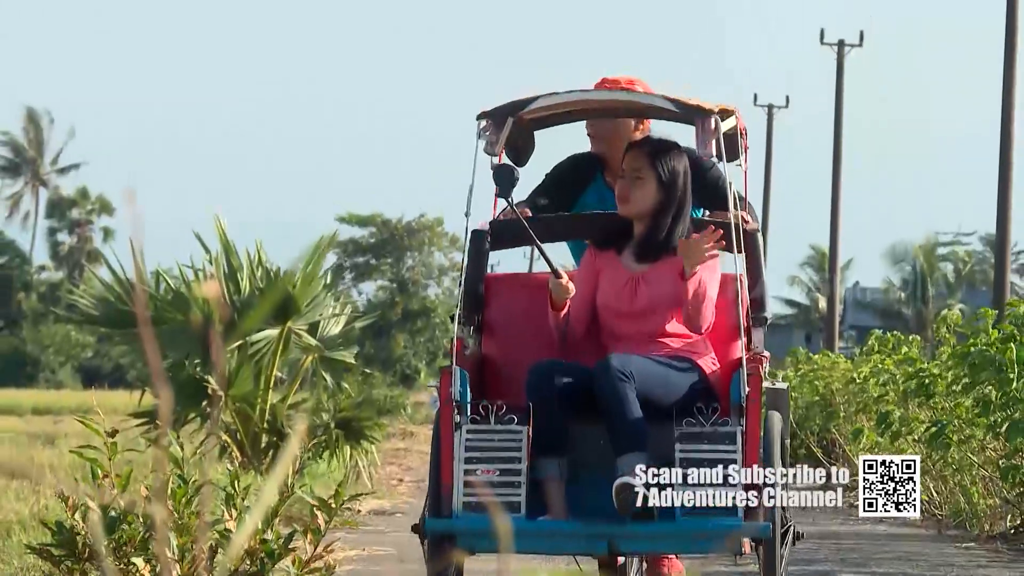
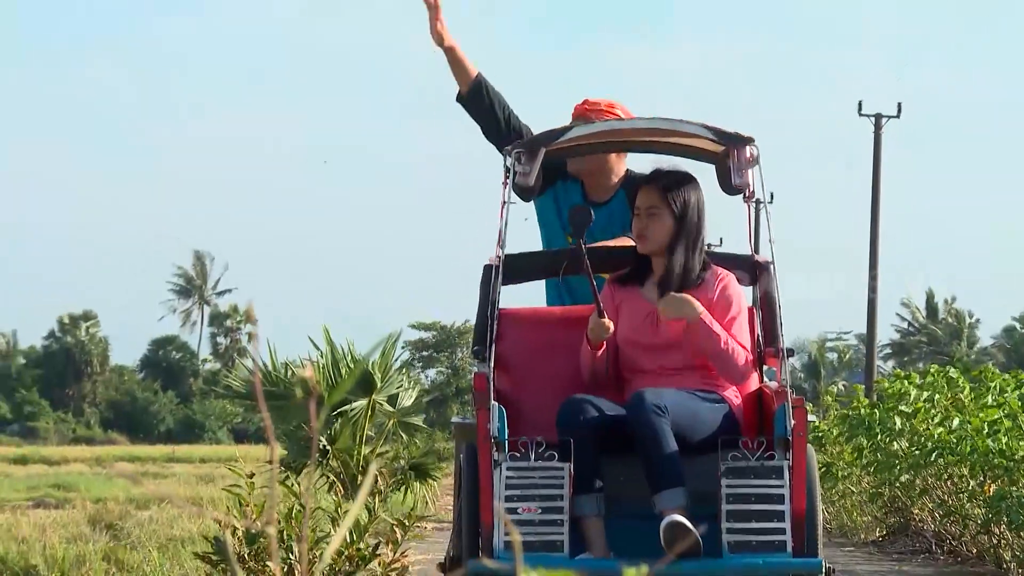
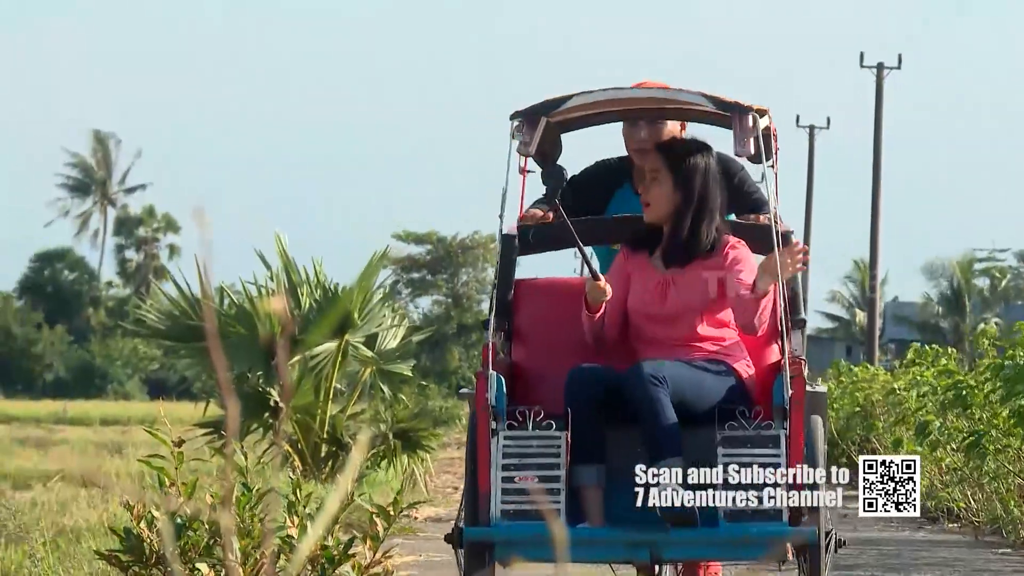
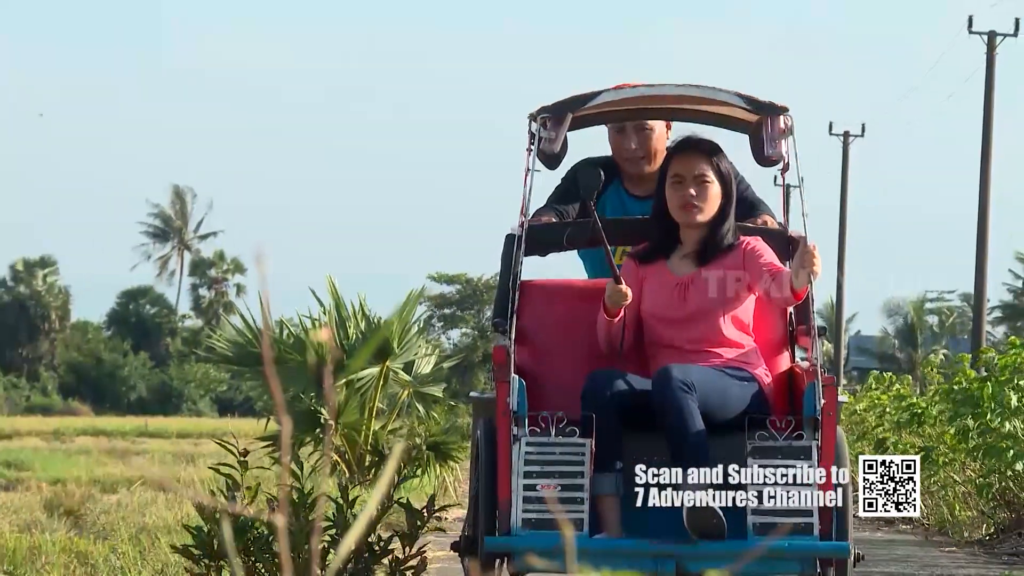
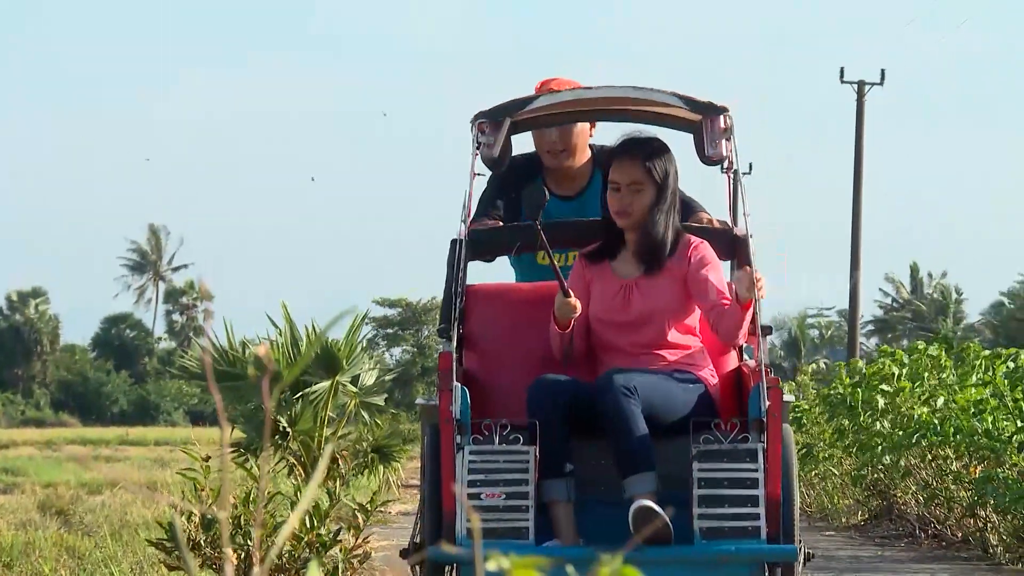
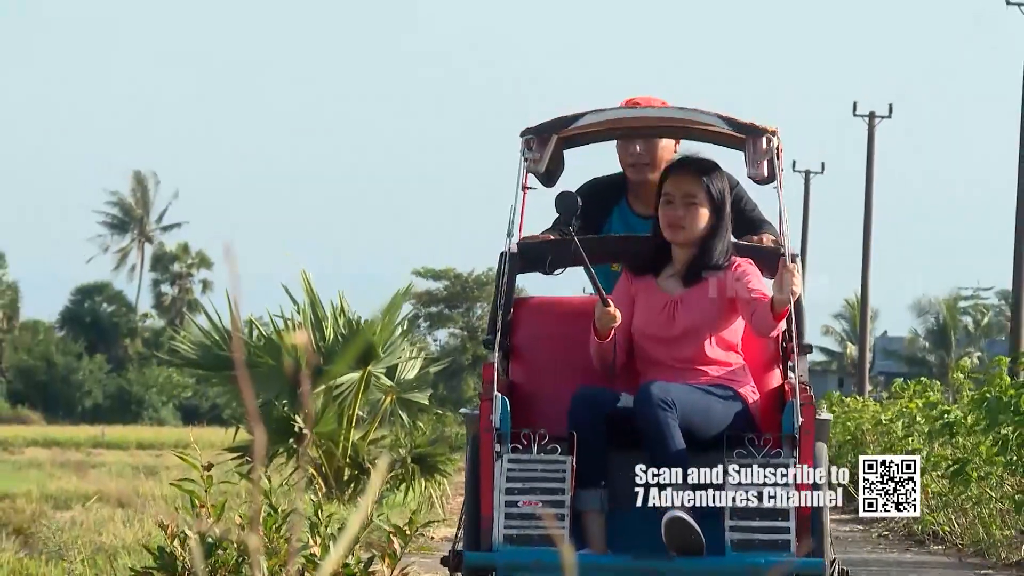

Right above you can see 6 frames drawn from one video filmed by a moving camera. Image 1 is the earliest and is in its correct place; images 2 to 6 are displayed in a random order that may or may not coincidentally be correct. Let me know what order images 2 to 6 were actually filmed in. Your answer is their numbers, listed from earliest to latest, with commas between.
3, 6, 4, 5, 2
